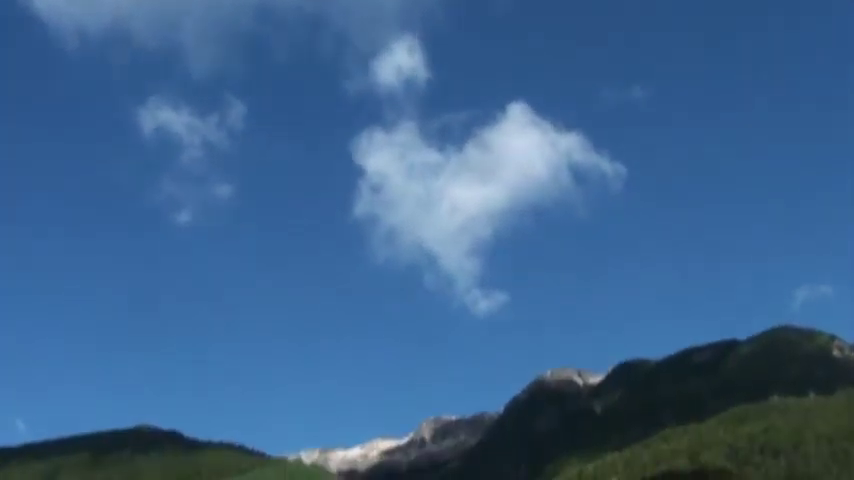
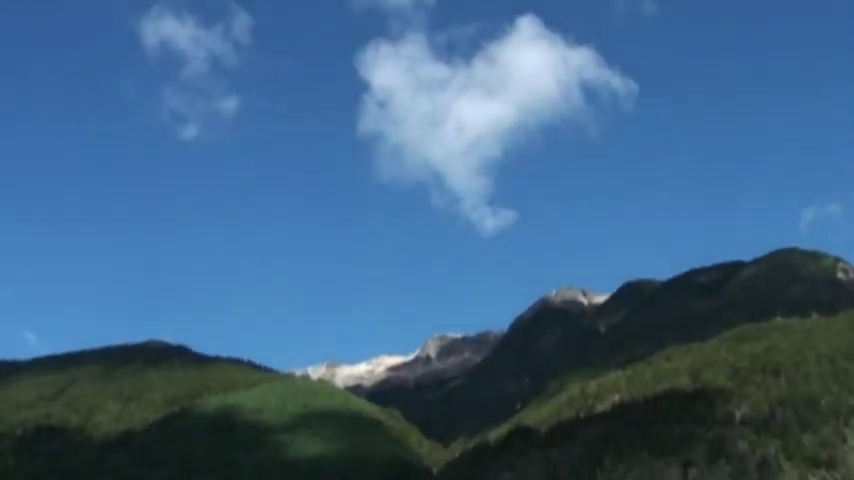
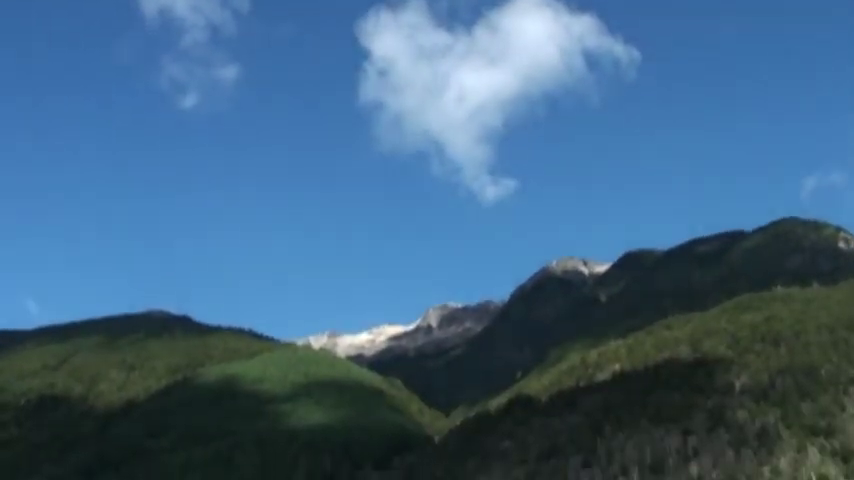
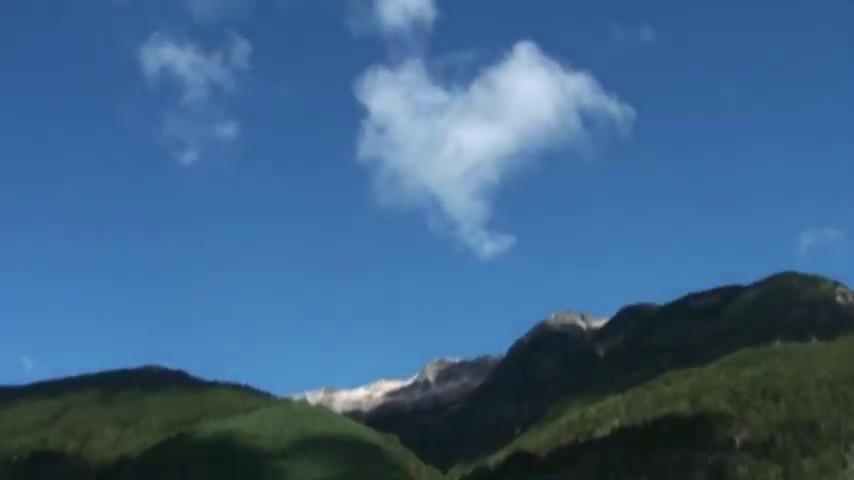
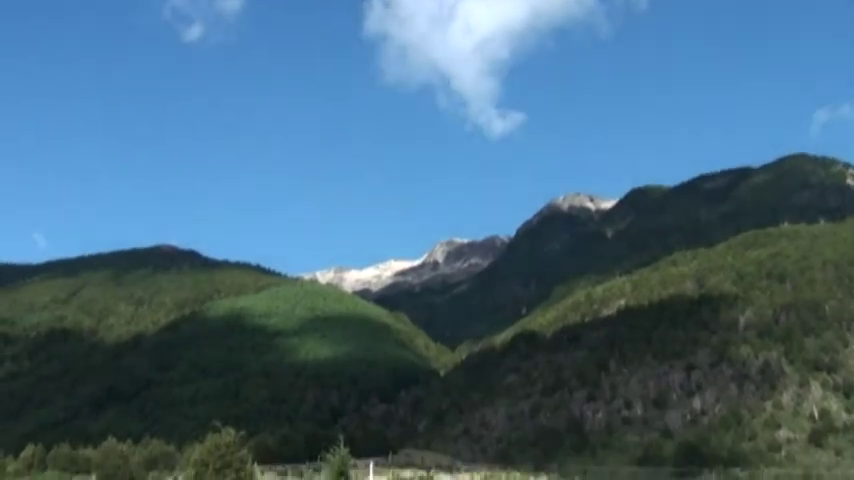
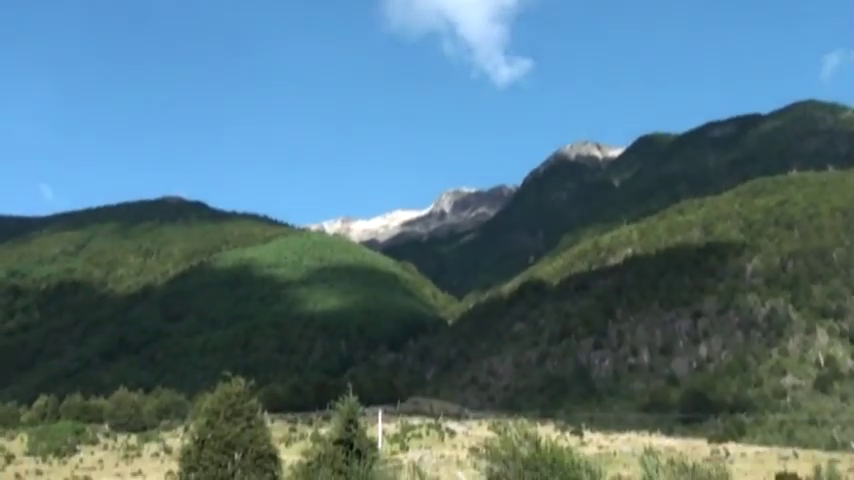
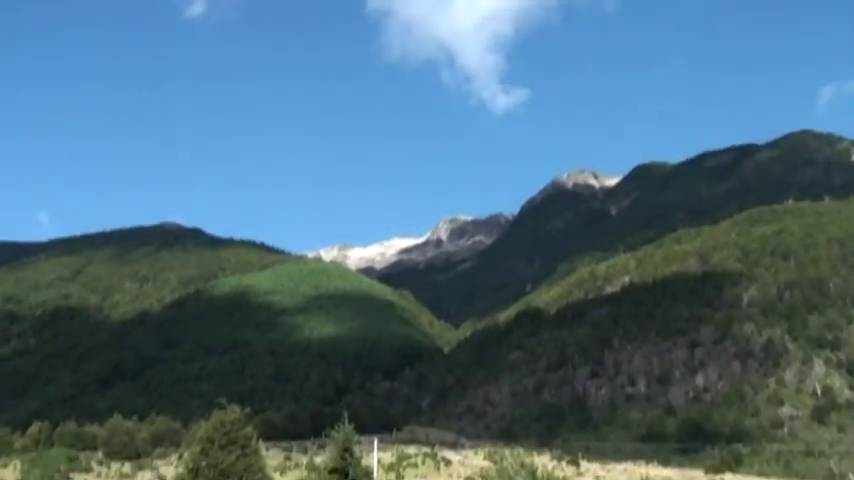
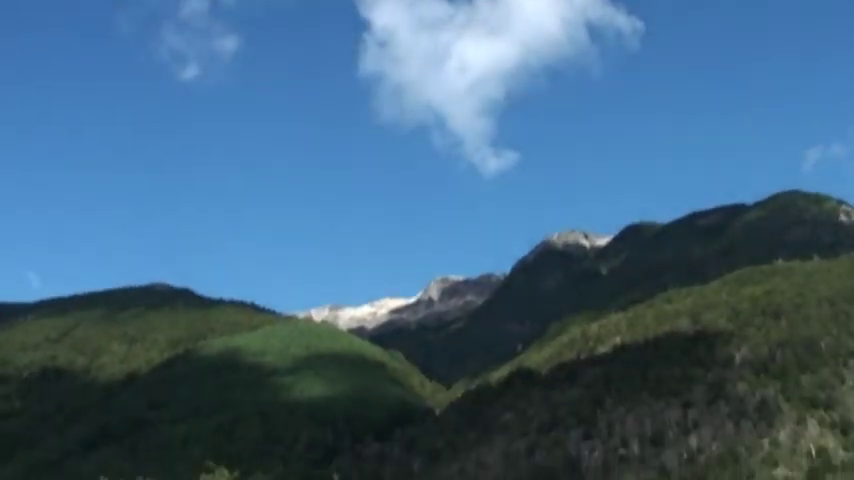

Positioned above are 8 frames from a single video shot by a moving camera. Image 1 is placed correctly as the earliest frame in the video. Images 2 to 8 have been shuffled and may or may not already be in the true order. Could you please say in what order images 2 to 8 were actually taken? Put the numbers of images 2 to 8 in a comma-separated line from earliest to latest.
4, 2, 3, 8, 5, 7, 6
